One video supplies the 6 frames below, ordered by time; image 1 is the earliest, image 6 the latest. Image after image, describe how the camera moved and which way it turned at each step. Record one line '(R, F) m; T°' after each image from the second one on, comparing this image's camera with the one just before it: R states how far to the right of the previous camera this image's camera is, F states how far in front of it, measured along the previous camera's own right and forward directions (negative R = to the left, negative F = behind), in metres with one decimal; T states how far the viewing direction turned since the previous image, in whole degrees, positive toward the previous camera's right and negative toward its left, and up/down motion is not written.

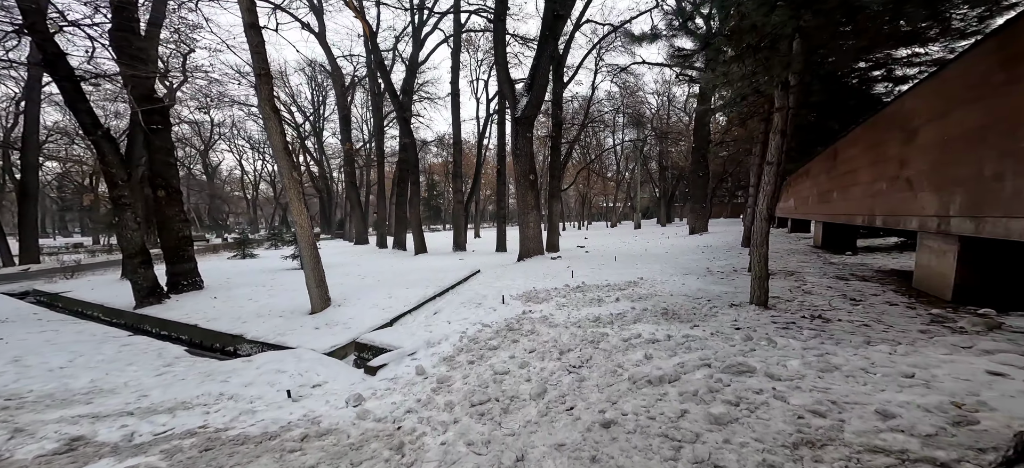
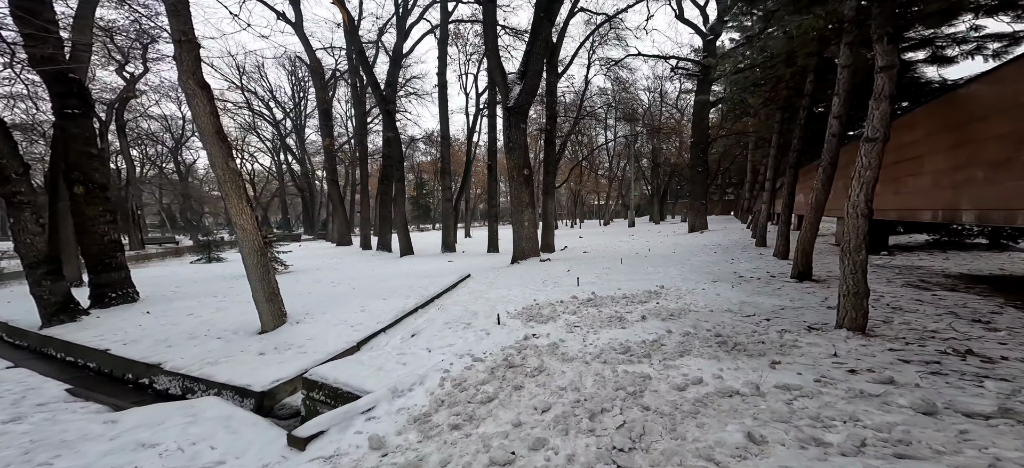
(-0.1, +1.2) m; +1°
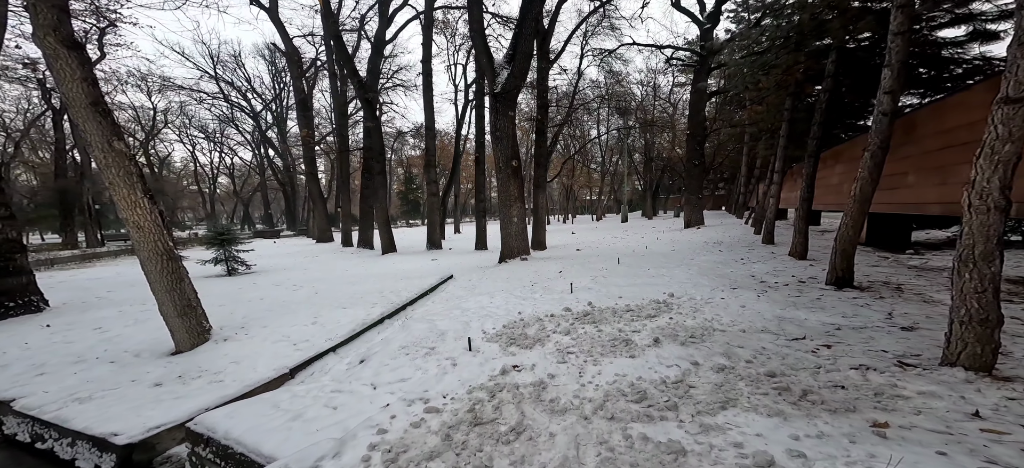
(+0.2, +1.0) m; +1°
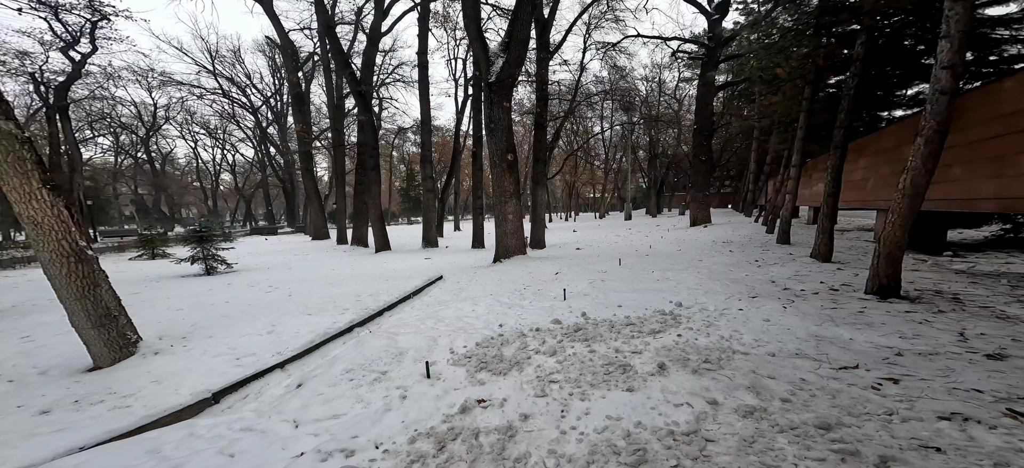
(+0.3, +0.7) m; -1°
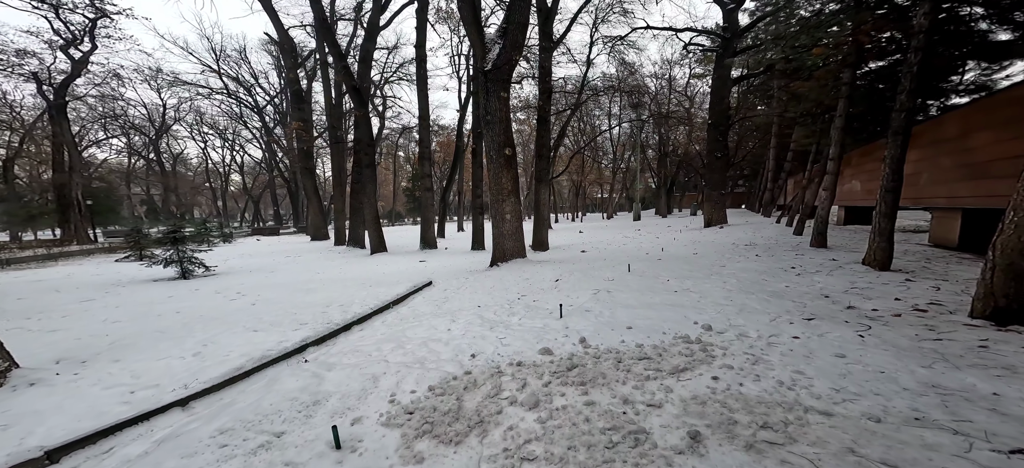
(+0.3, +1.0) m; -1°
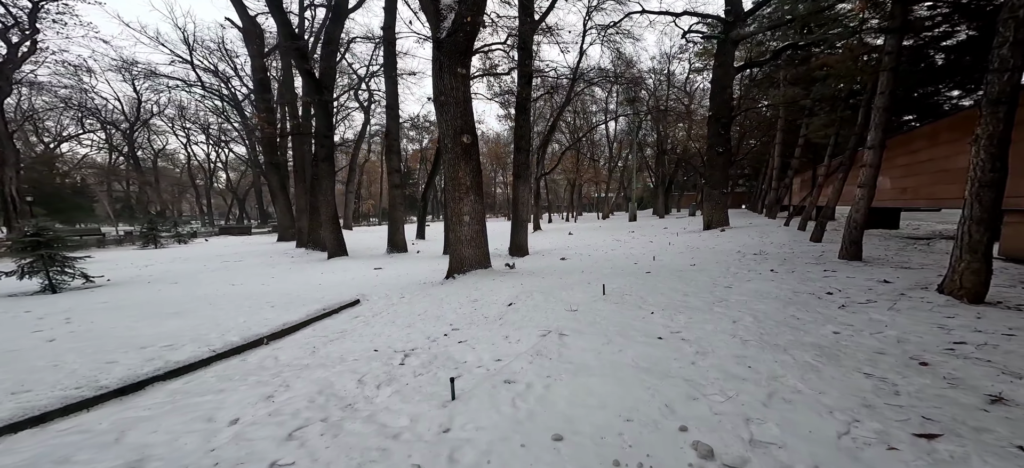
(+0.9, +1.8) m; 0°
